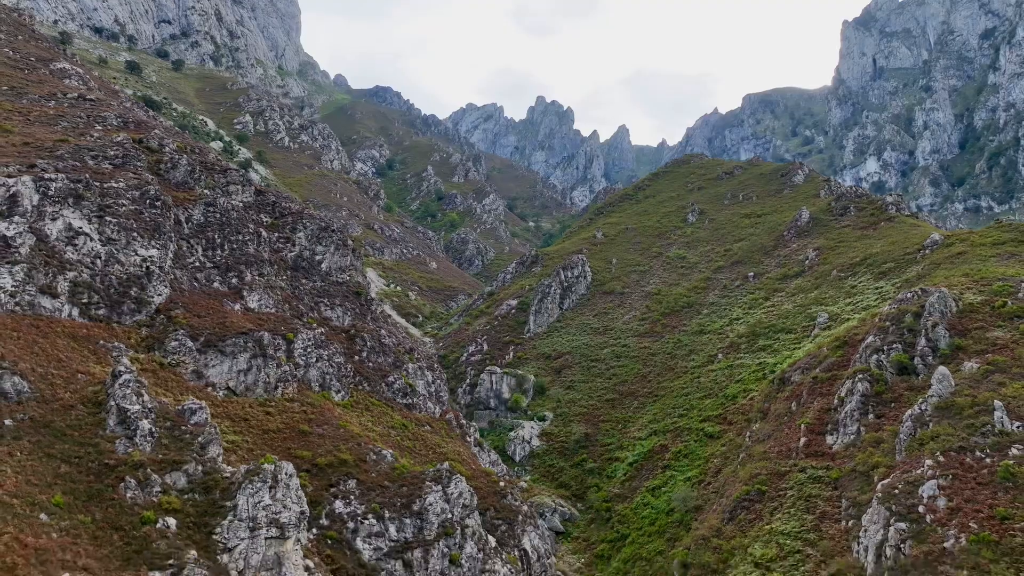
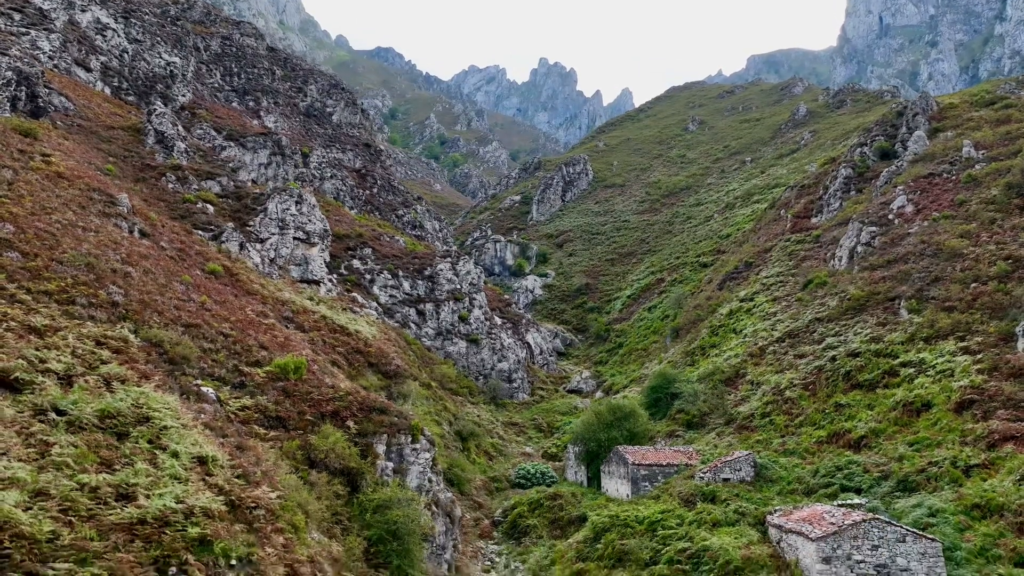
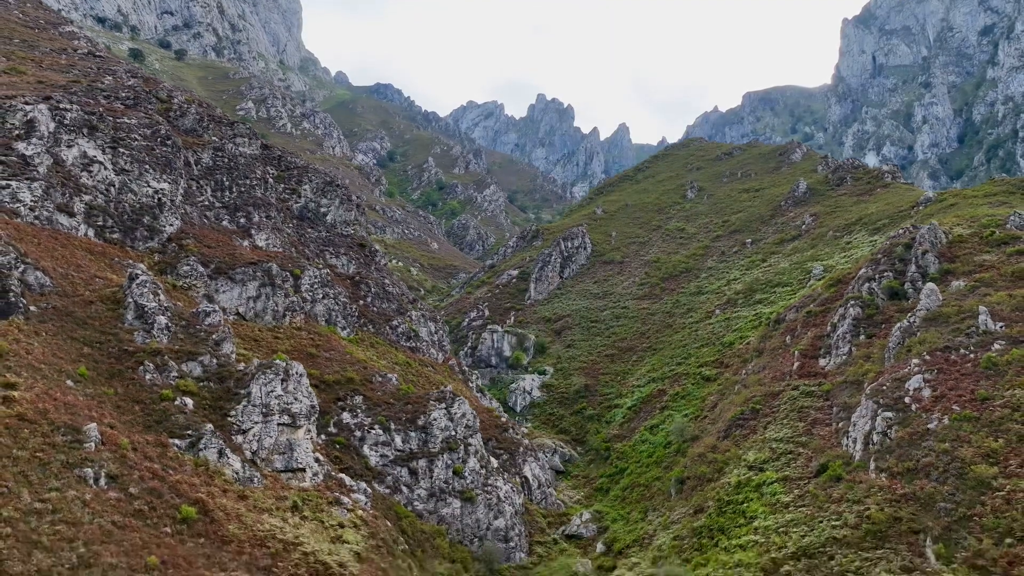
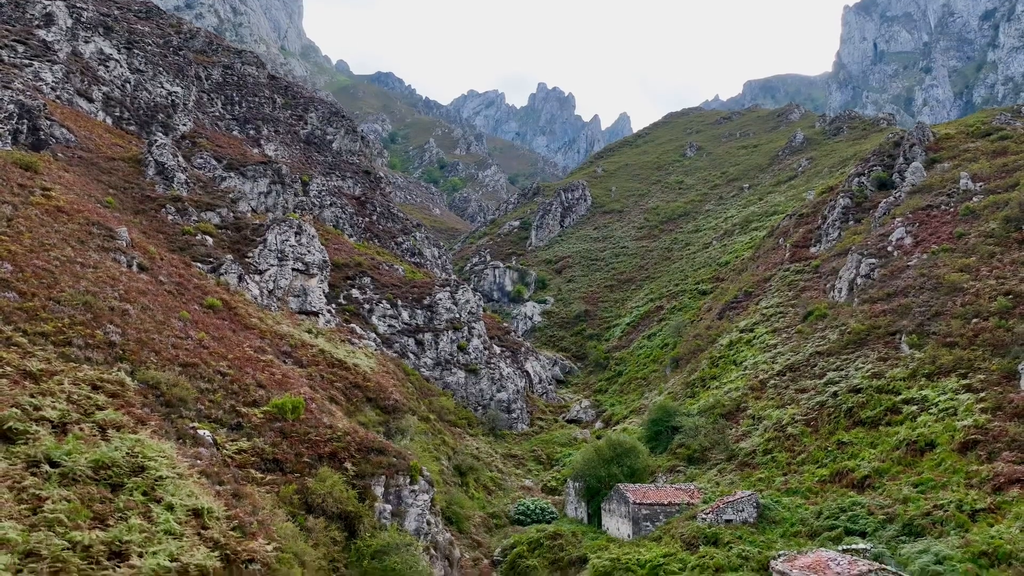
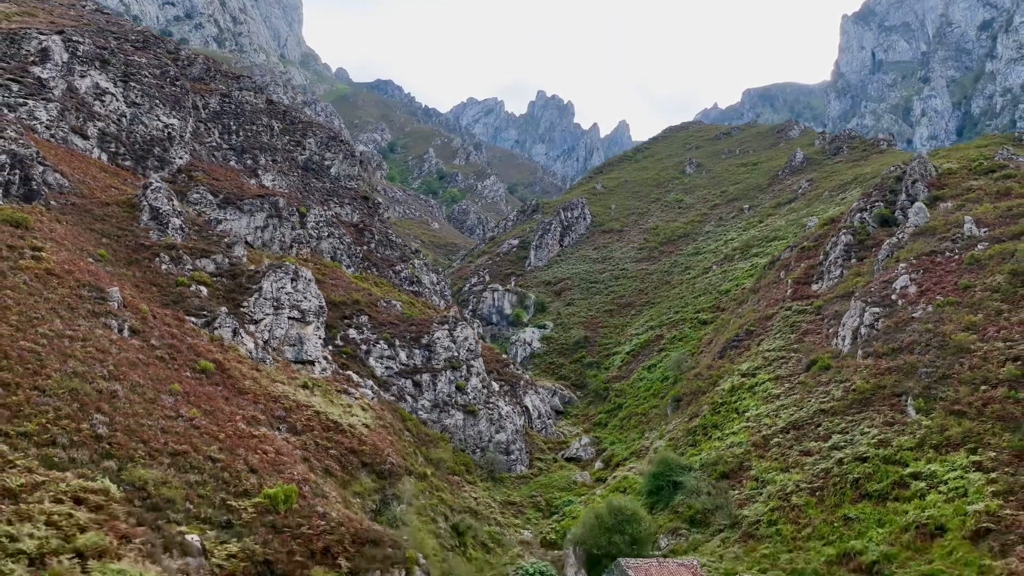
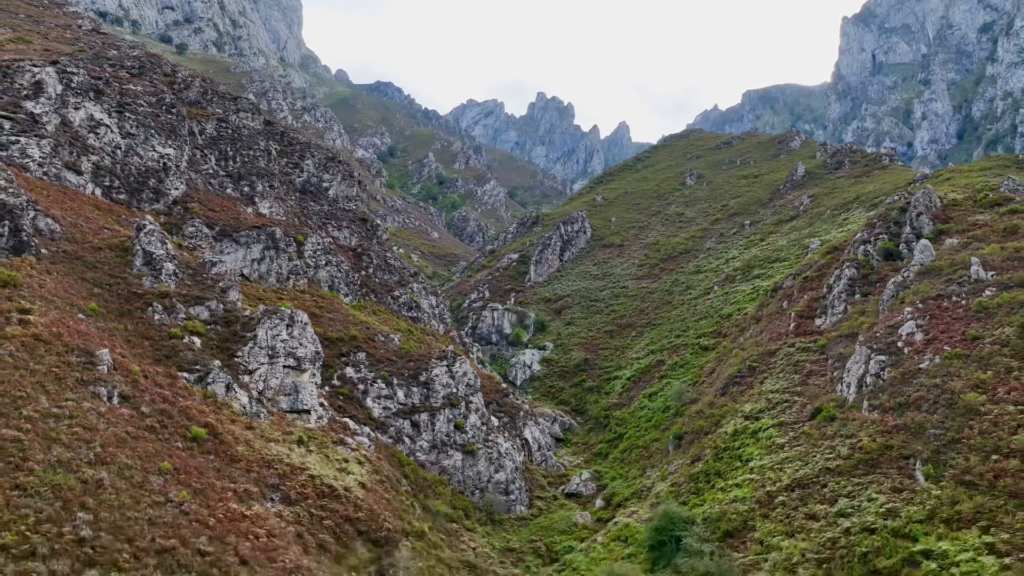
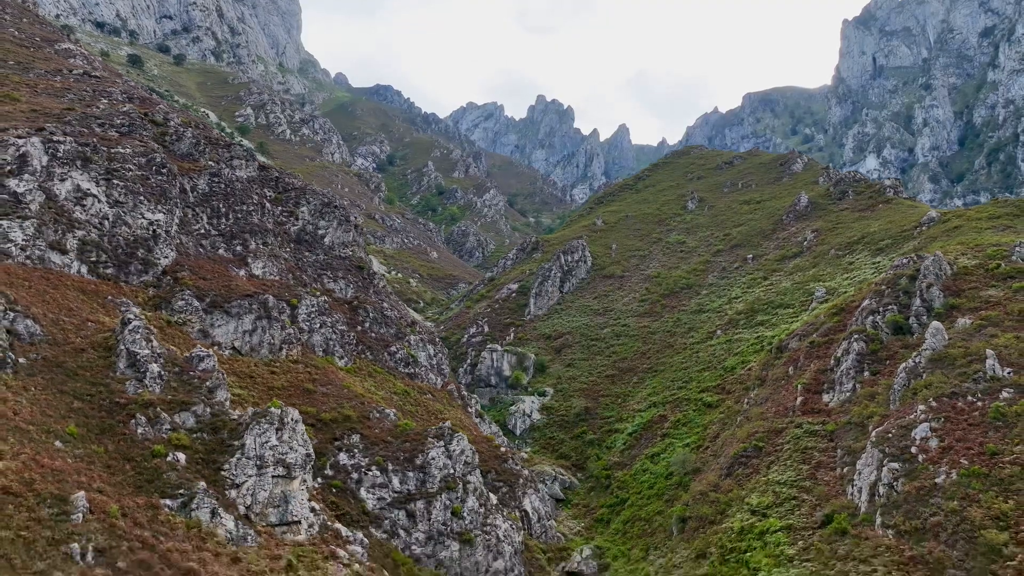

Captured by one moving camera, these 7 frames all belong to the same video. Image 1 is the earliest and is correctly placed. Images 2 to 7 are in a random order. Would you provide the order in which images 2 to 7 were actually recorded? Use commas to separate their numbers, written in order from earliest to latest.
7, 3, 6, 5, 4, 2
